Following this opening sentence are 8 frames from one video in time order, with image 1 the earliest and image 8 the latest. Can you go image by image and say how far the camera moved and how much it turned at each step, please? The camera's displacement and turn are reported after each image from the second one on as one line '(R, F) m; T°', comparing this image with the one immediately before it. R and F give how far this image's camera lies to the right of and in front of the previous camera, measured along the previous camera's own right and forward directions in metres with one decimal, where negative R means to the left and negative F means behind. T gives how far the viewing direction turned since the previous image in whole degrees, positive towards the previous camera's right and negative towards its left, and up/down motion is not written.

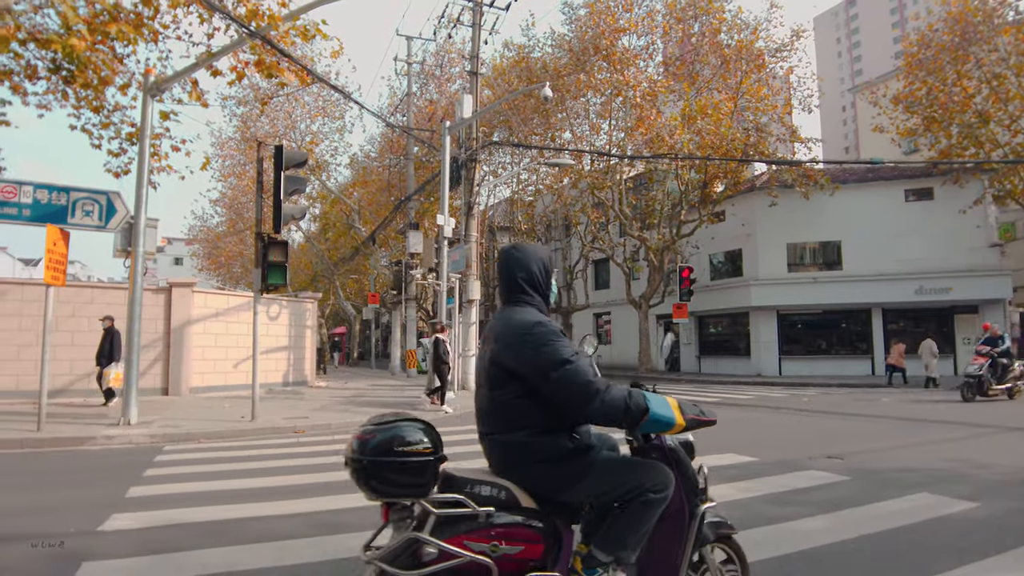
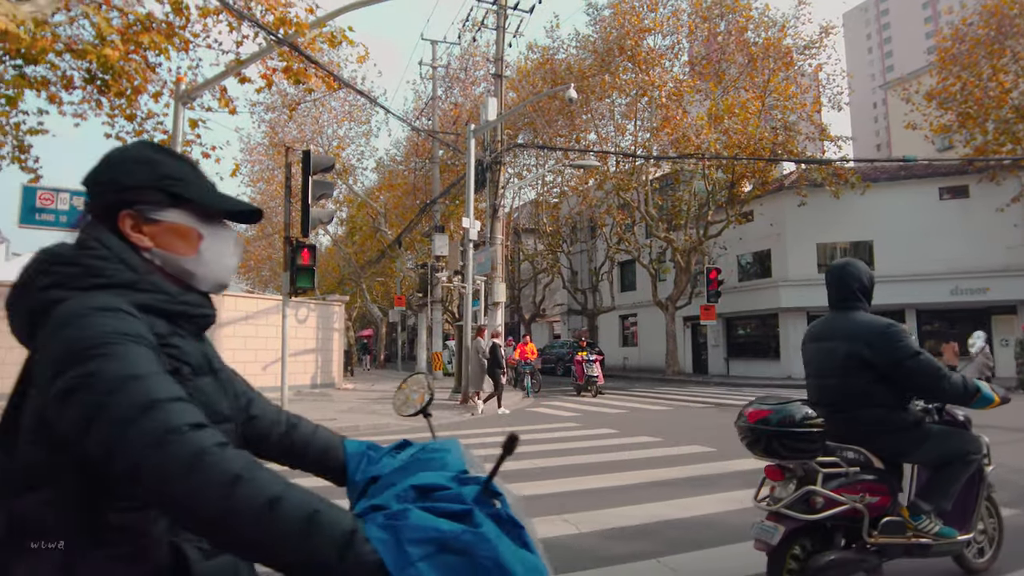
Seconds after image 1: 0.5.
(0.0, 0.0) m; -2°
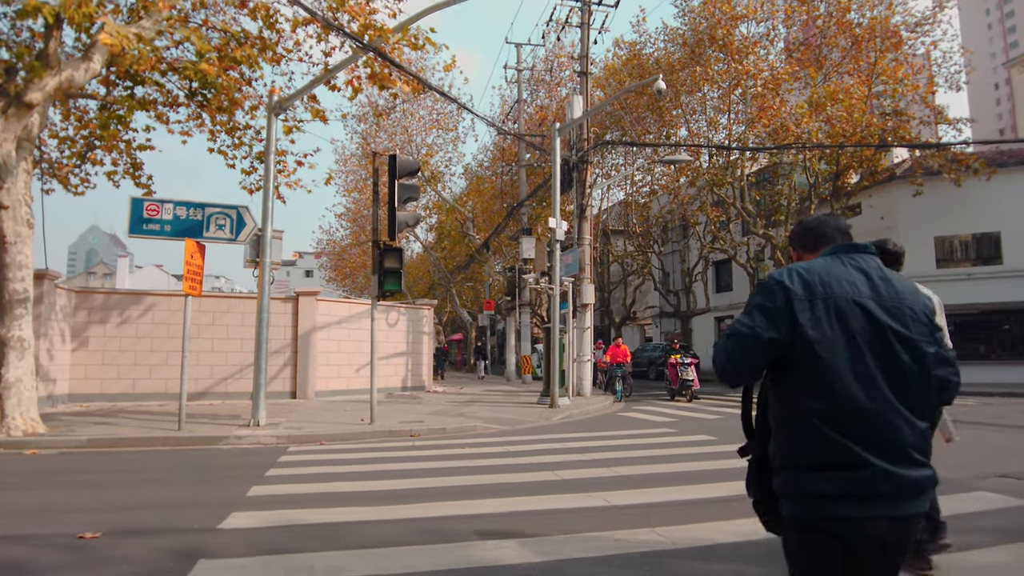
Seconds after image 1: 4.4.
(0.0, +0.3) m; -8°
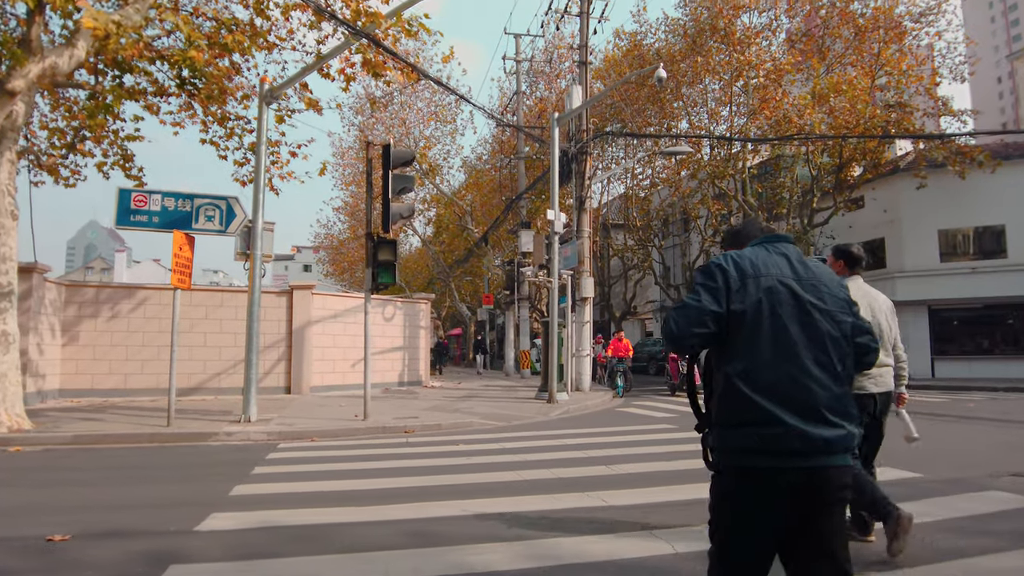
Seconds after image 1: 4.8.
(+0.1, +0.2) m; 0°
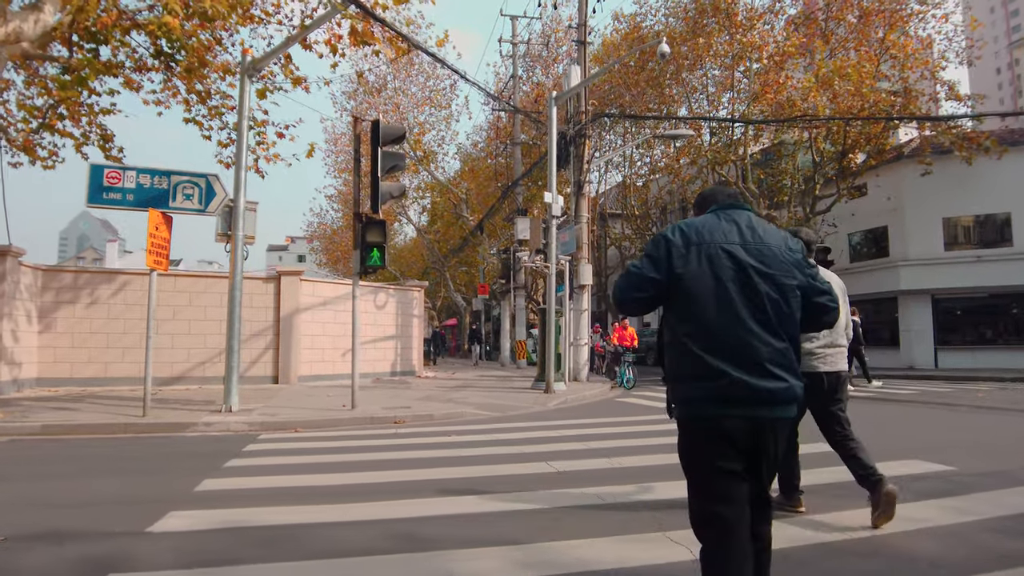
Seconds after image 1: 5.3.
(0.0, +0.5) m; 0°
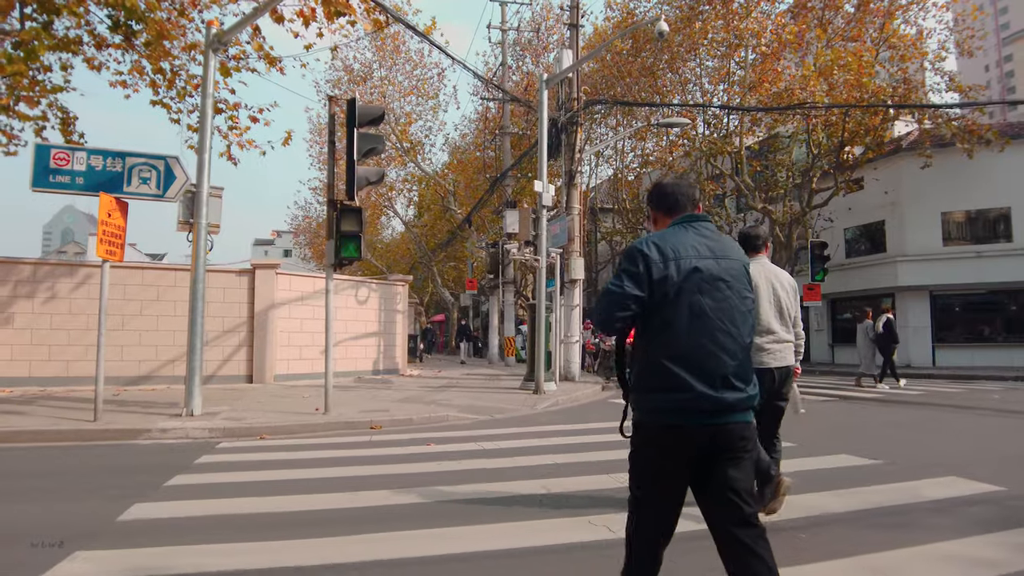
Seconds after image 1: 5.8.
(0.0, +0.8) m; +1°
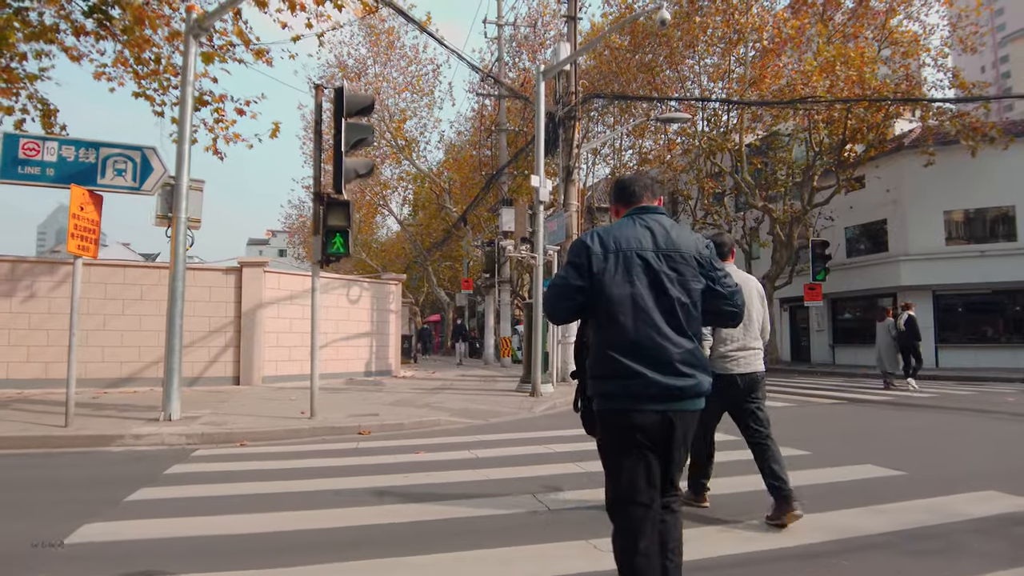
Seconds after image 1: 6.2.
(0.0, +0.4) m; 0°
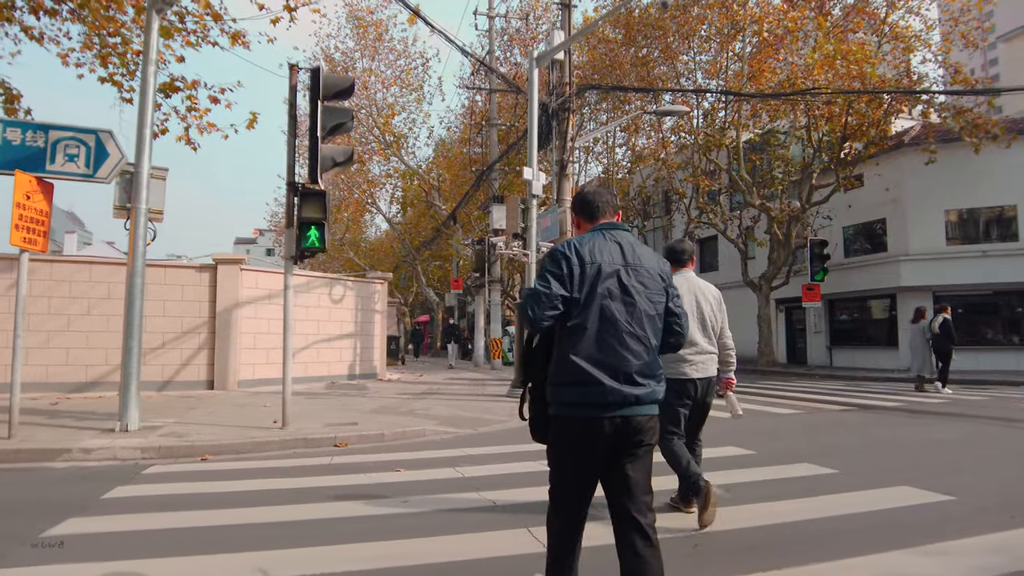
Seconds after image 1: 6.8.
(0.0, +0.7) m; +1°
